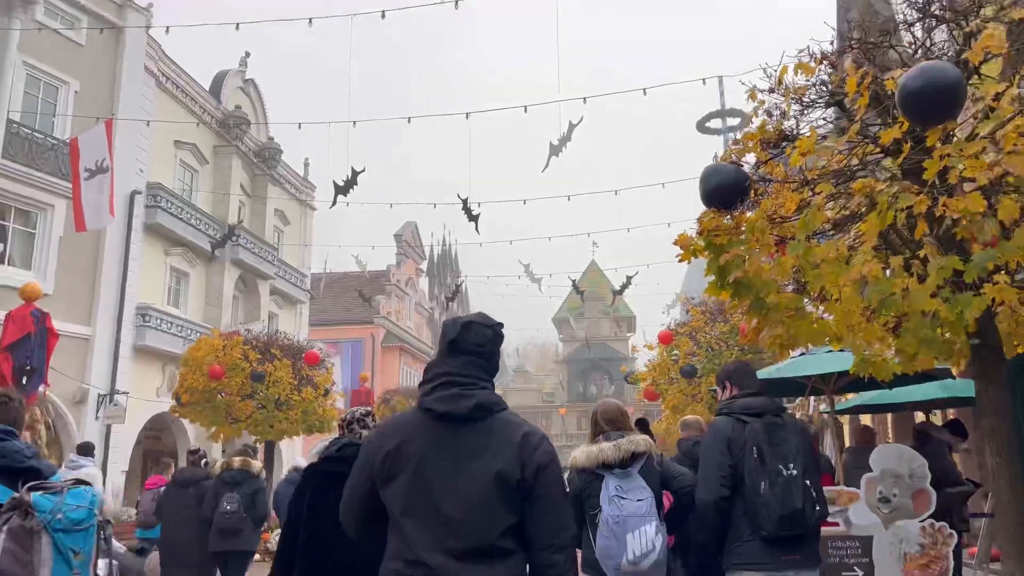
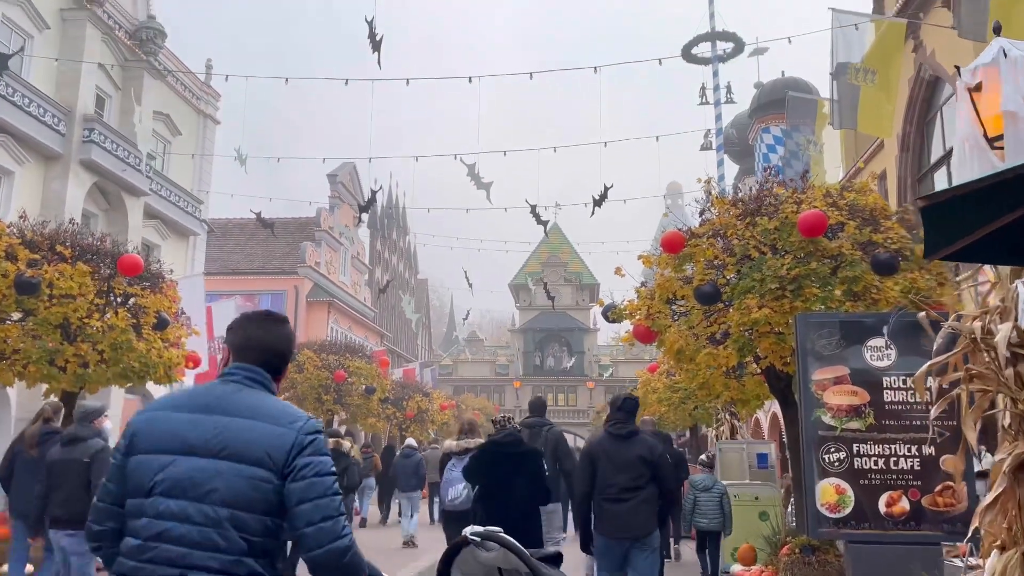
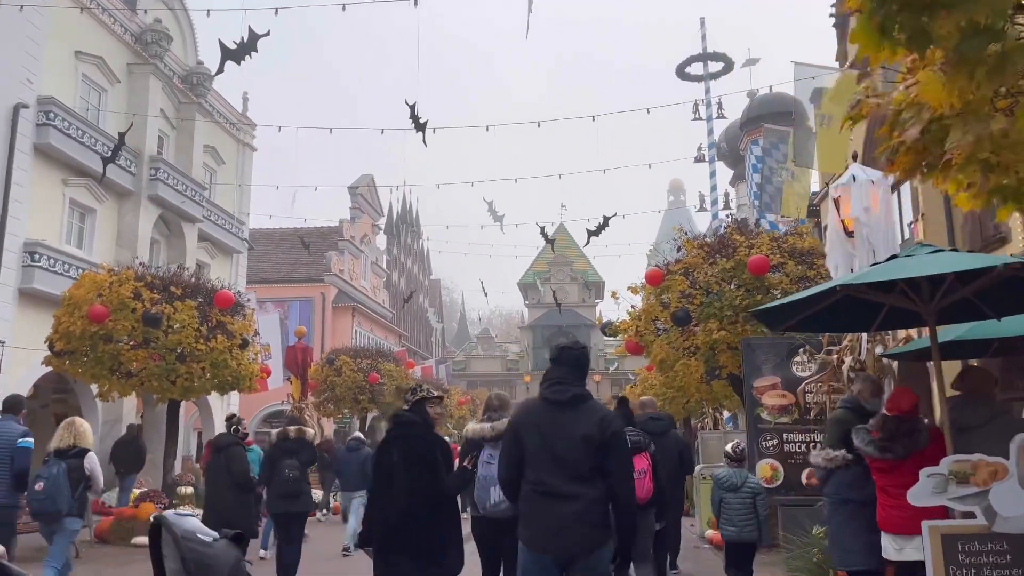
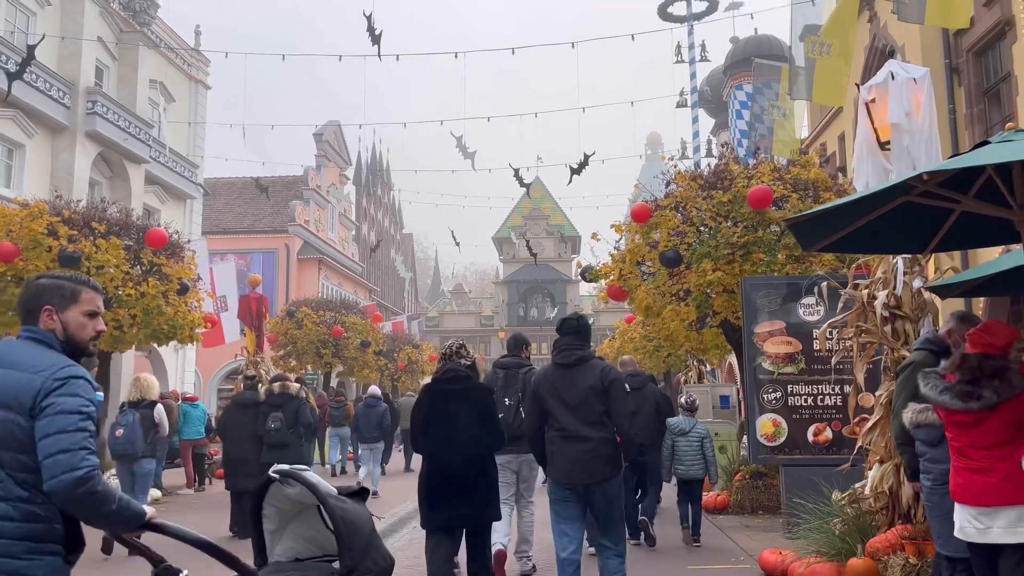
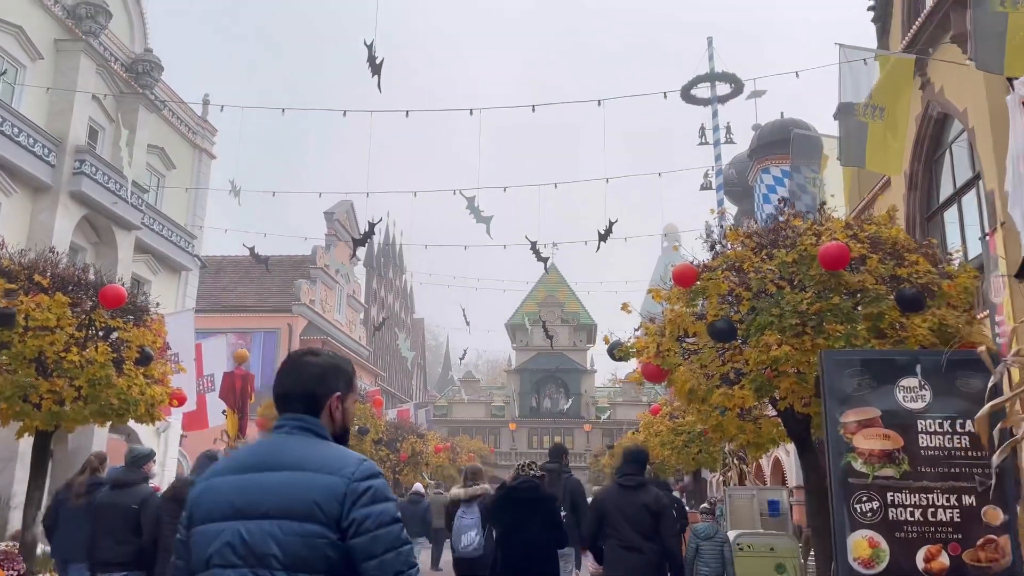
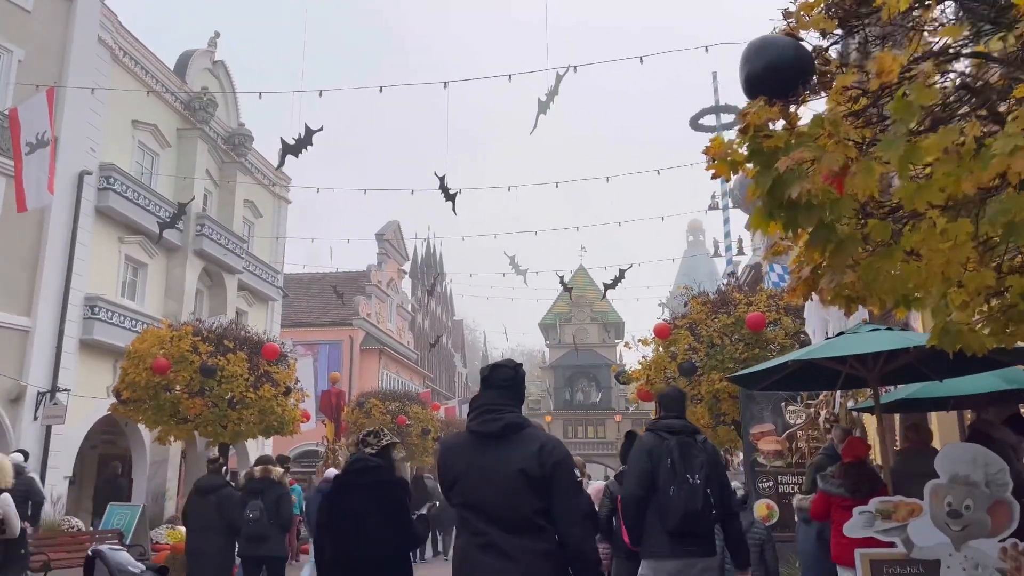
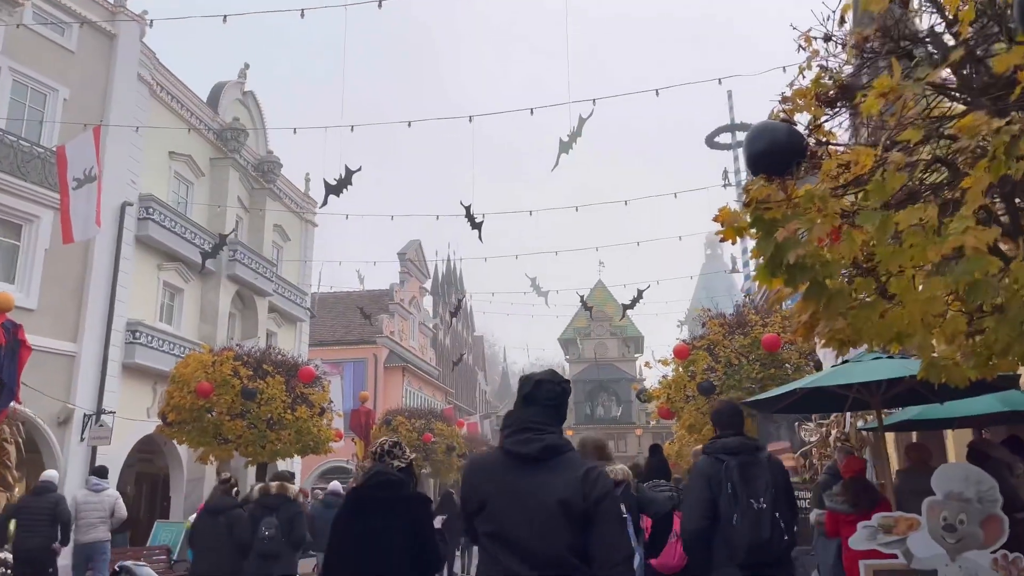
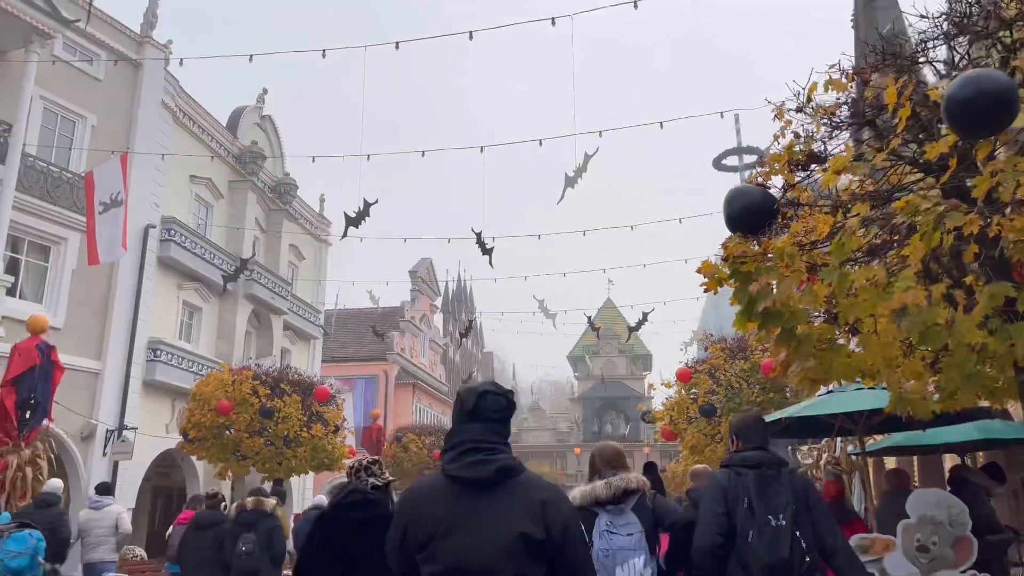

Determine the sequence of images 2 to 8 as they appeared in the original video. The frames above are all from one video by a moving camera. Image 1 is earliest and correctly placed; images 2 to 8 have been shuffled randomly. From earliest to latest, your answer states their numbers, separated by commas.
8, 7, 6, 3, 4, 2, 5
